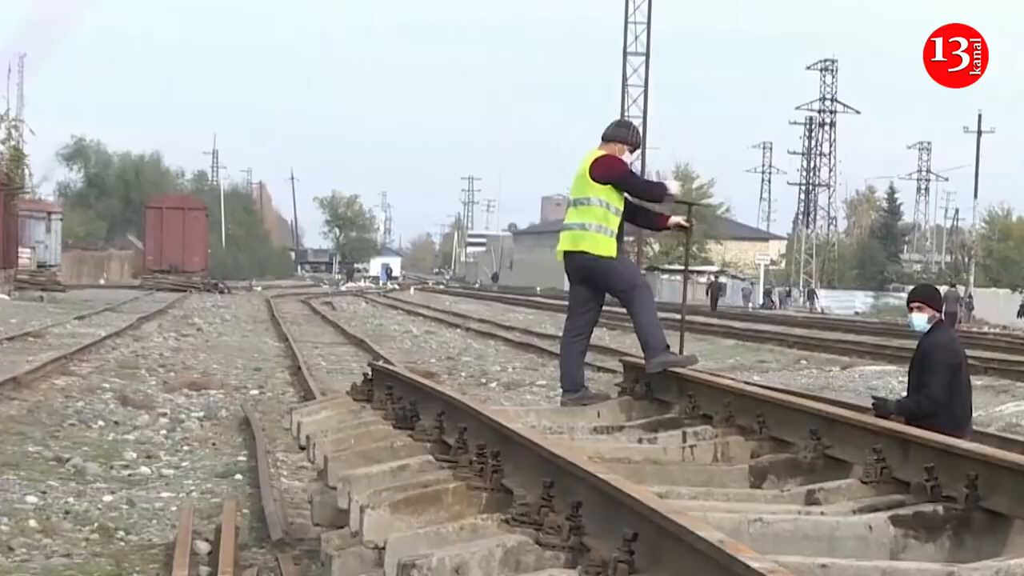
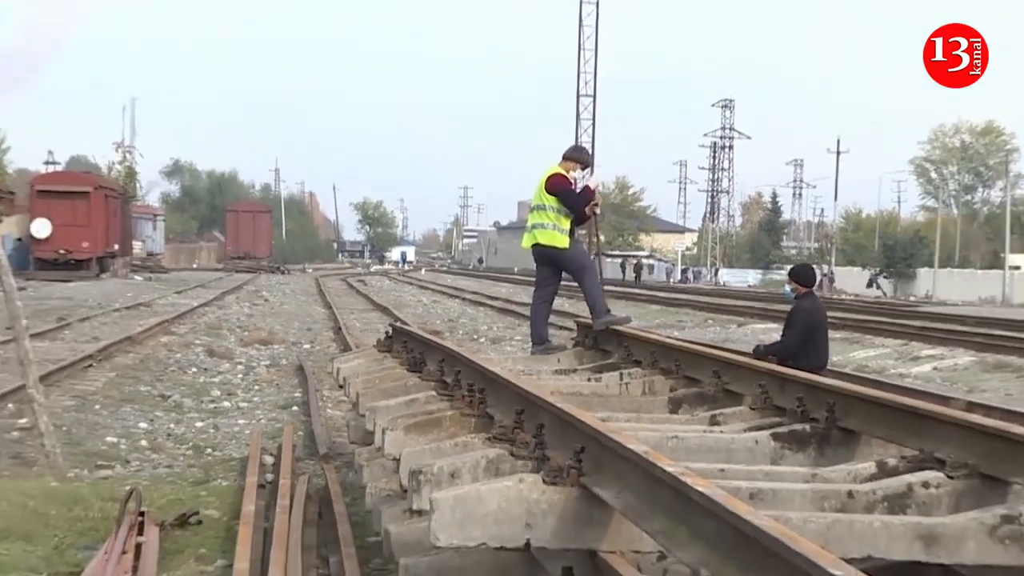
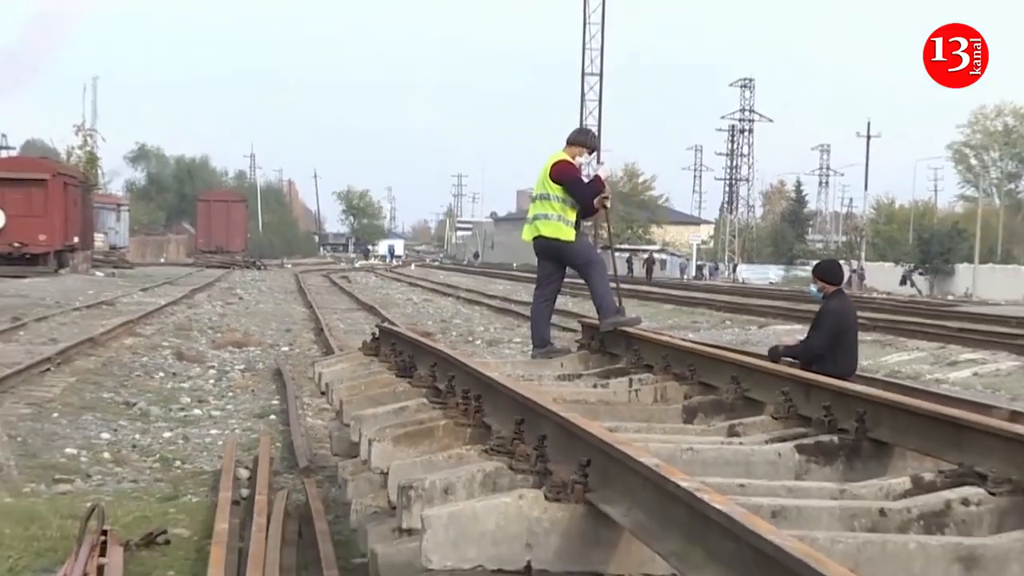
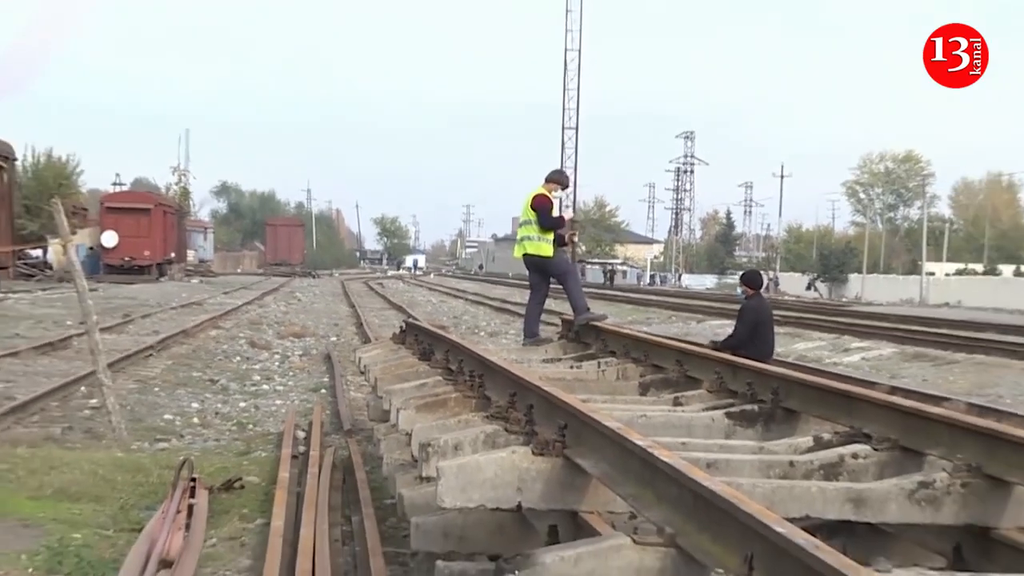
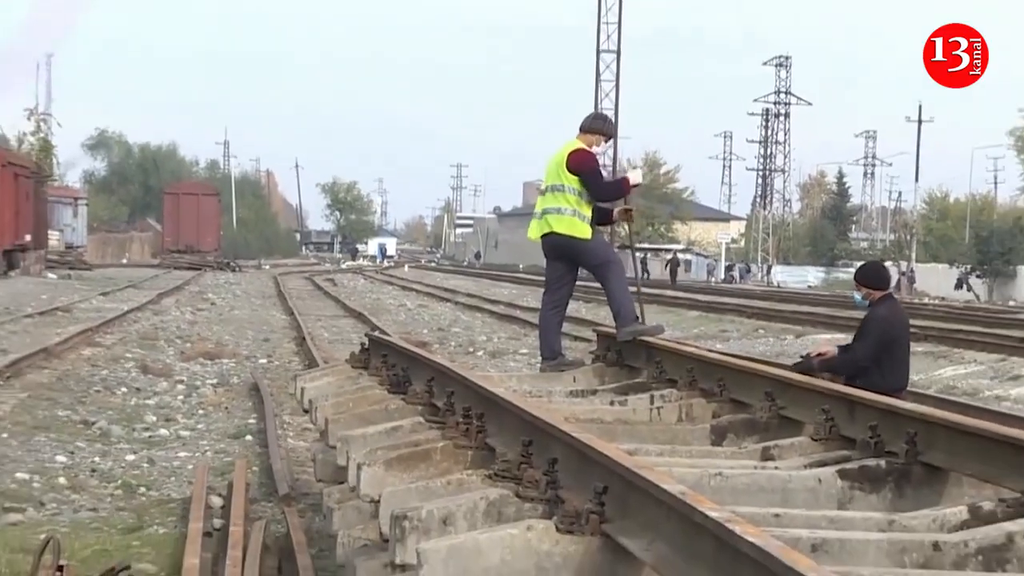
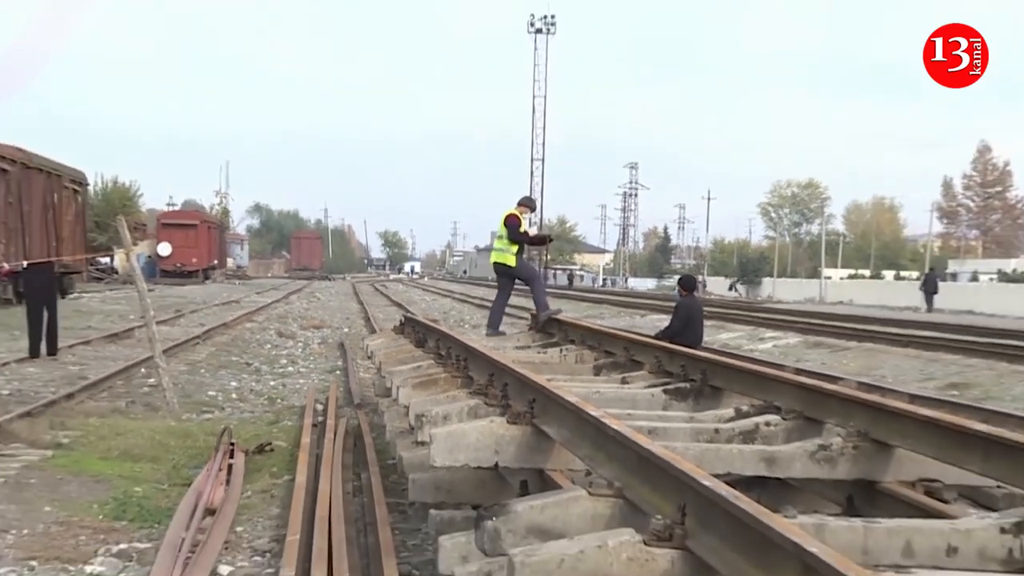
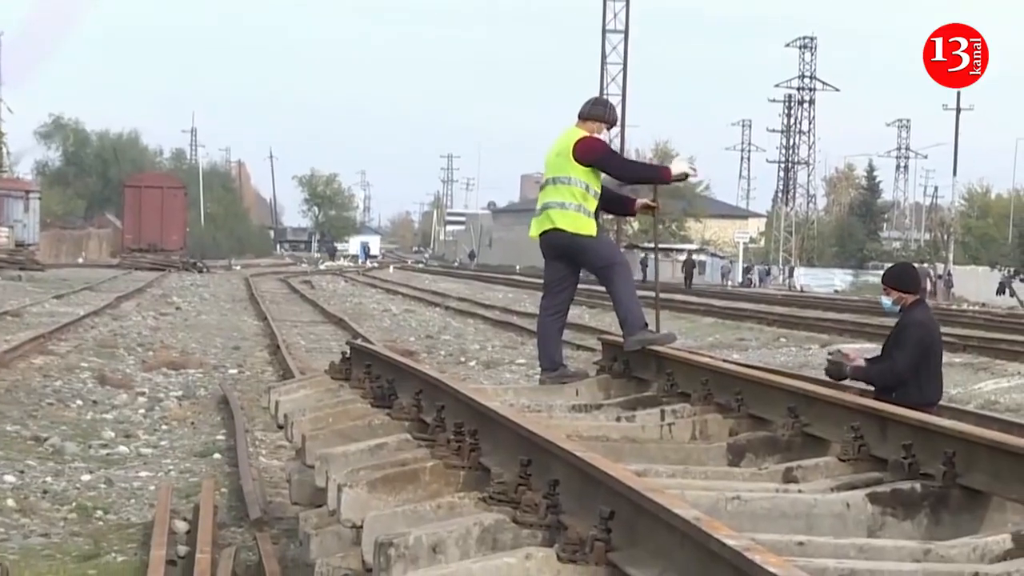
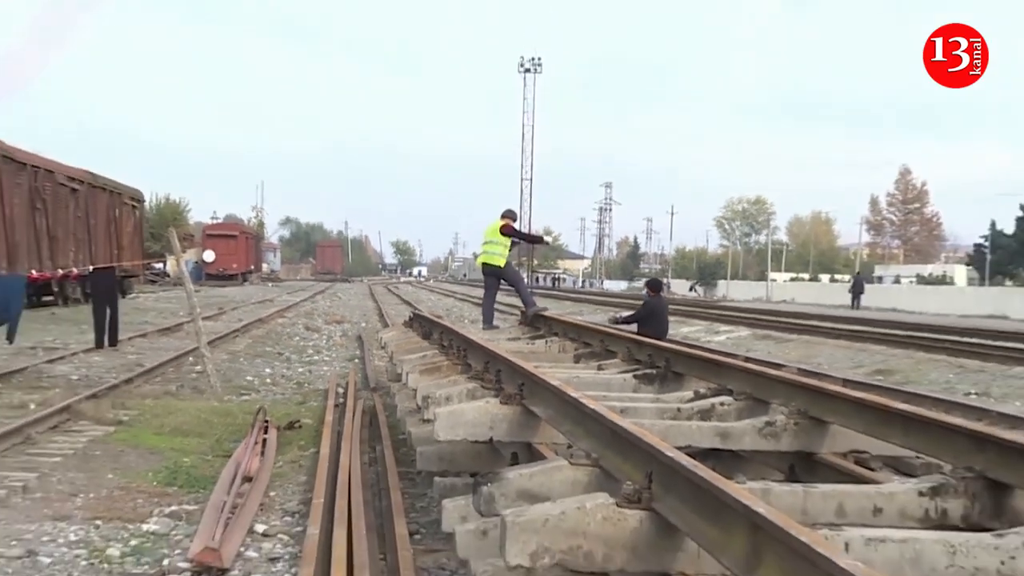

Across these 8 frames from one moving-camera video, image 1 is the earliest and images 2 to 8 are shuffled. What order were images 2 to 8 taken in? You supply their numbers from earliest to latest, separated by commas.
7, 5, 3, 2, 4, 6, 8
